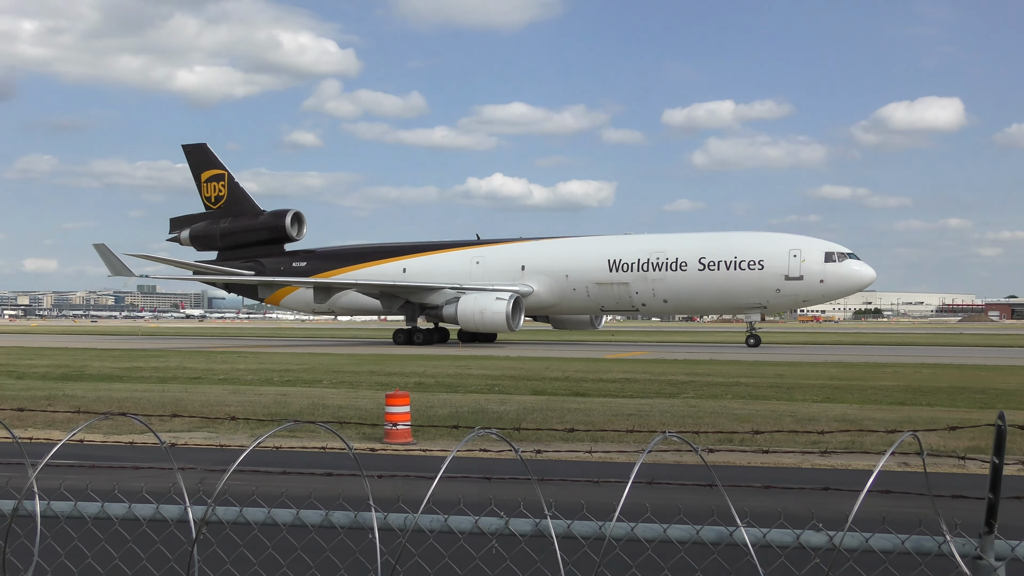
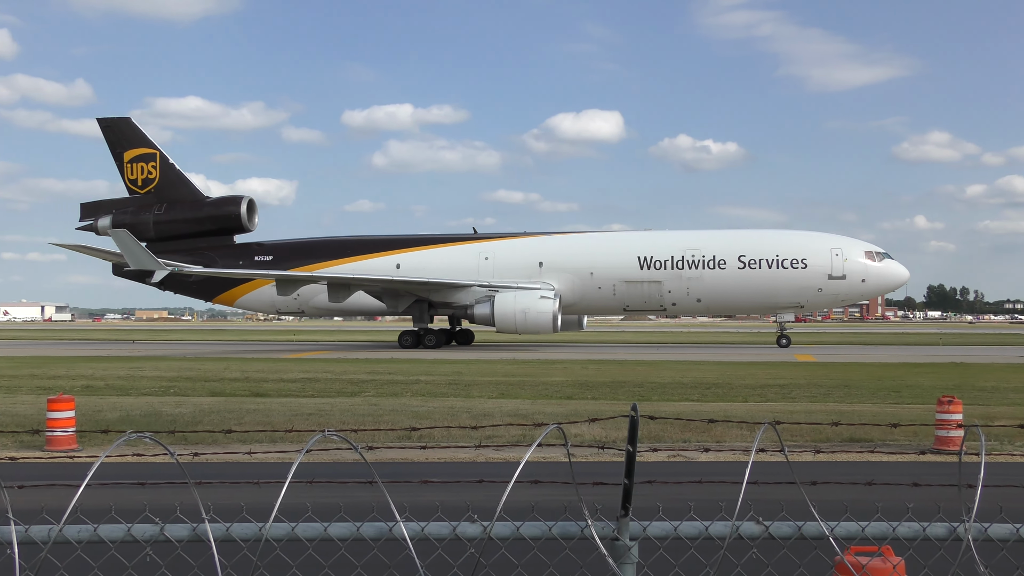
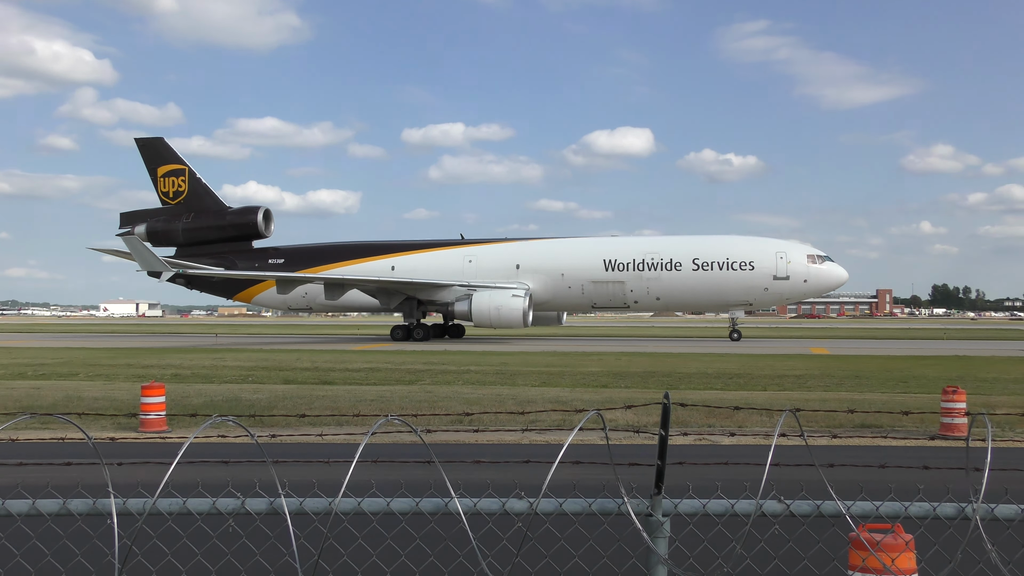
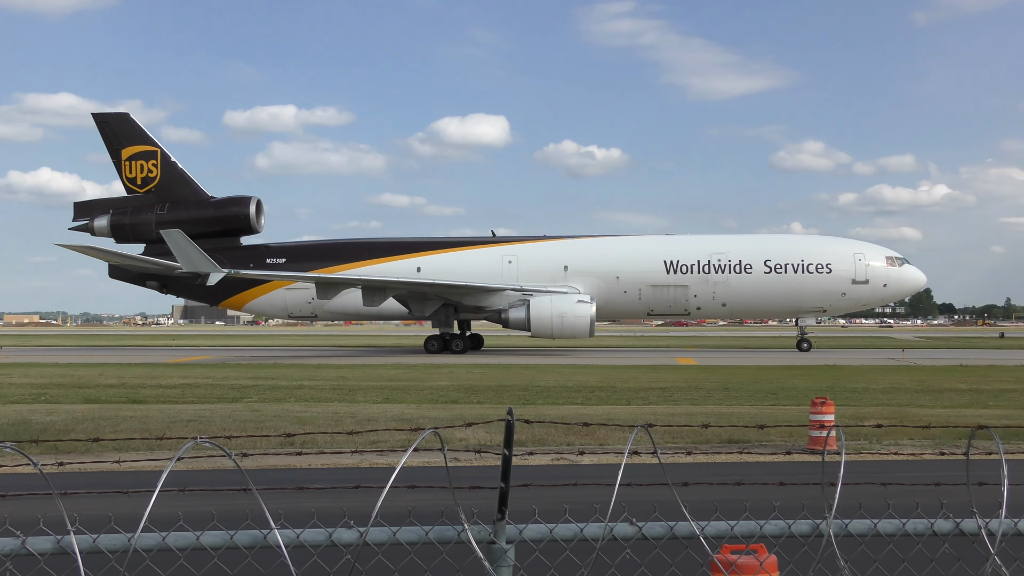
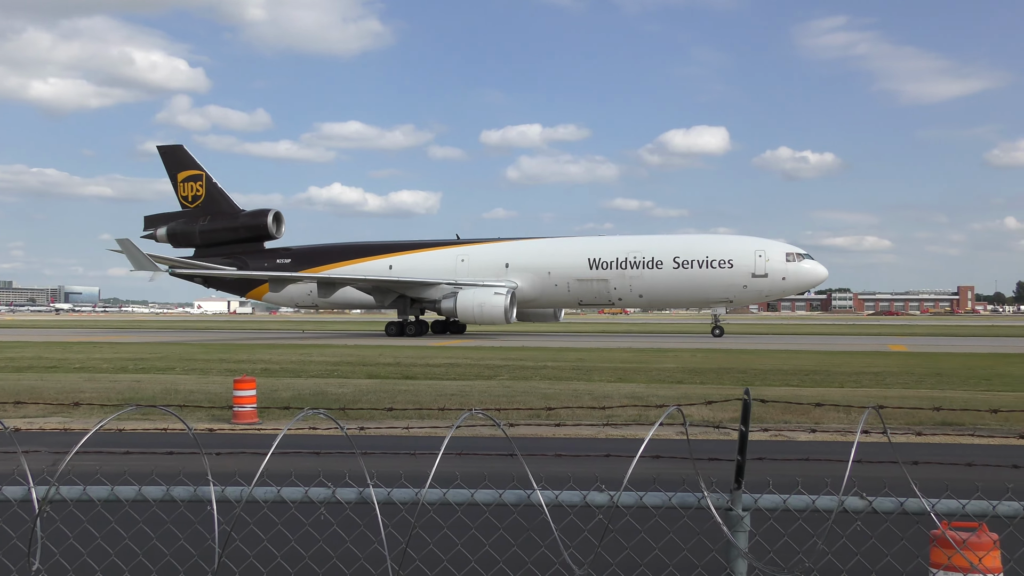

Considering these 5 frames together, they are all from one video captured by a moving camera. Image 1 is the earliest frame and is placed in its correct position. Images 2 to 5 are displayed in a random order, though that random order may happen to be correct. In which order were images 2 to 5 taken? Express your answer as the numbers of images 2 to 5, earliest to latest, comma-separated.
5, 3, 2, 4
